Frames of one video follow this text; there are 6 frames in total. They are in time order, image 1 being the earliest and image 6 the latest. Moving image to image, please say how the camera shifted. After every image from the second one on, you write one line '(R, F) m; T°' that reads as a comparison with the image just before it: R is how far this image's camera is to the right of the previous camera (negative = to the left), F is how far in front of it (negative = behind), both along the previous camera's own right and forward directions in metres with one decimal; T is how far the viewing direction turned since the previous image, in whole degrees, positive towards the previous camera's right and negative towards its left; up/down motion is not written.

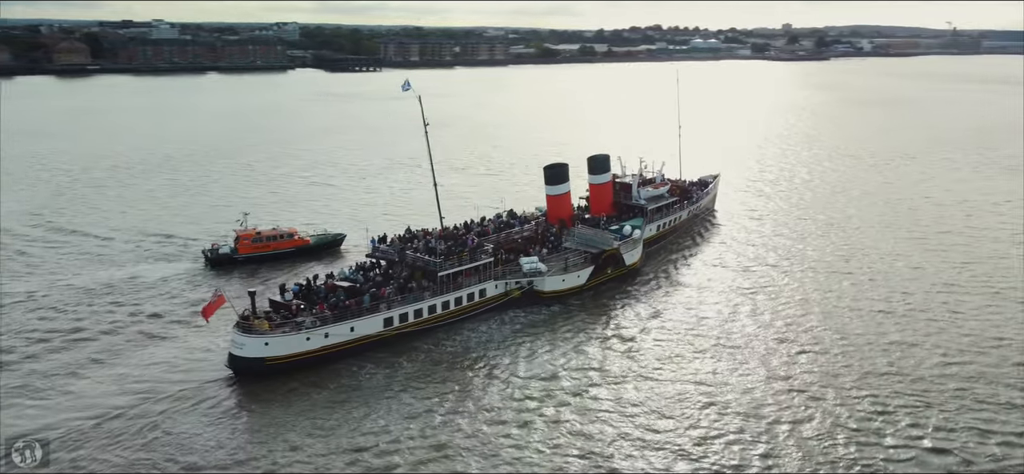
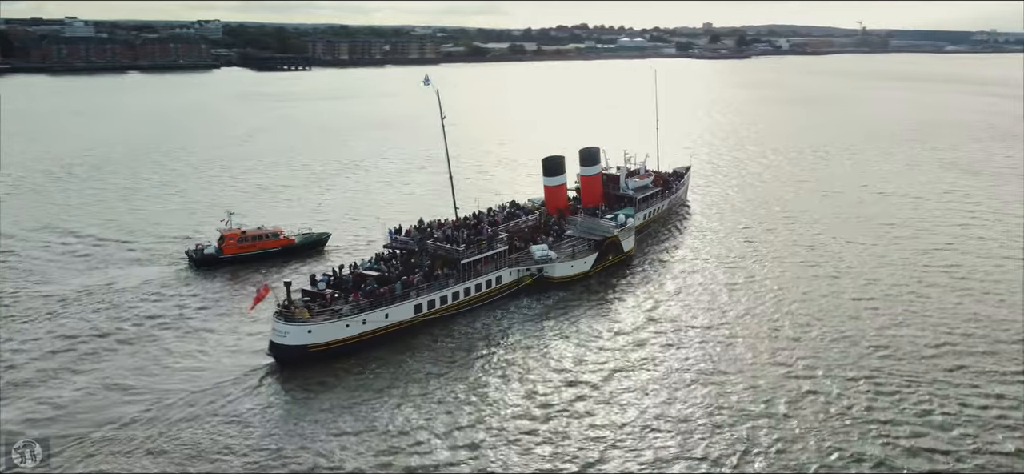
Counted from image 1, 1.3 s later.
(-3.3, -1.3) m; +5°
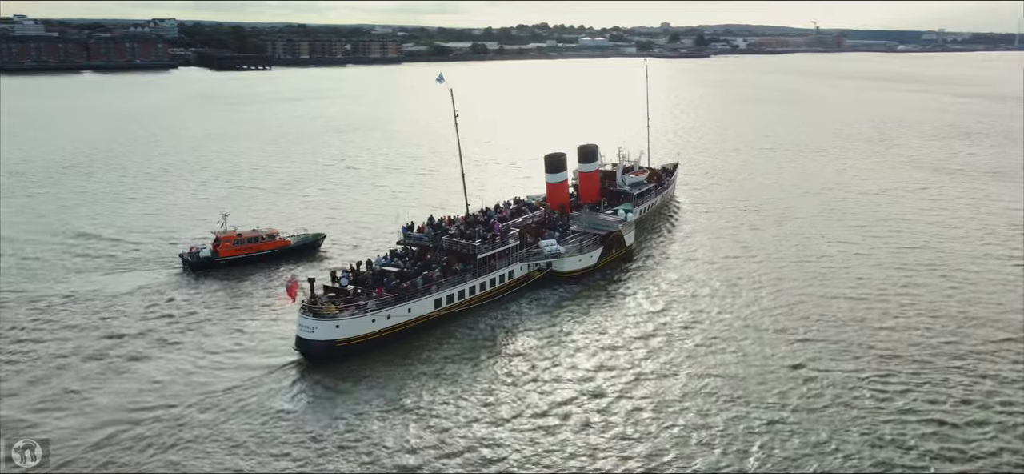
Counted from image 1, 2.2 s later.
(-2.0, -0.7) m; +3°
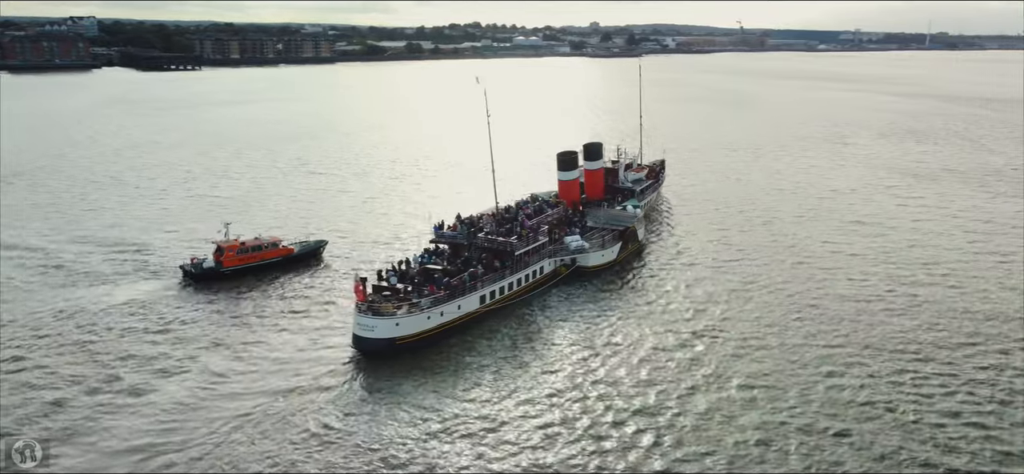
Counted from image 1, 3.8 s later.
(-4.0, -0.8) m; +5°
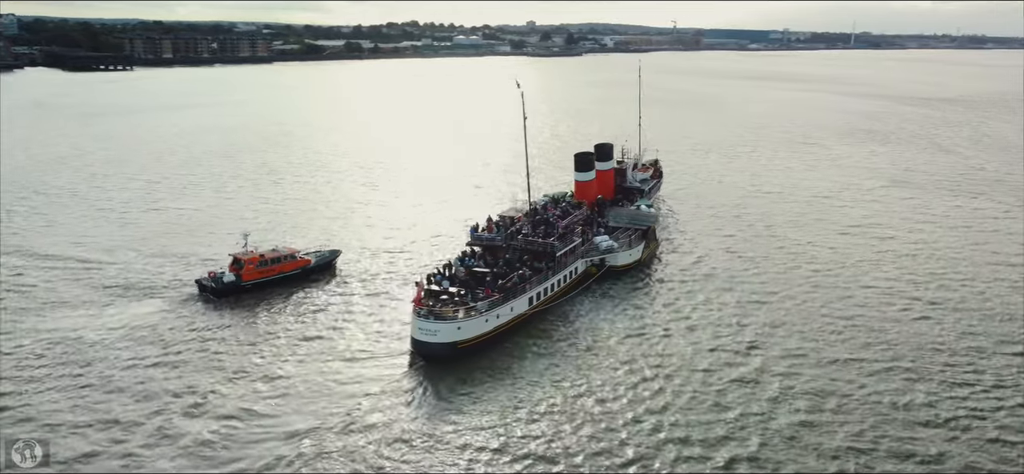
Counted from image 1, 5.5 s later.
(-4.0, -0.5) m; +4°
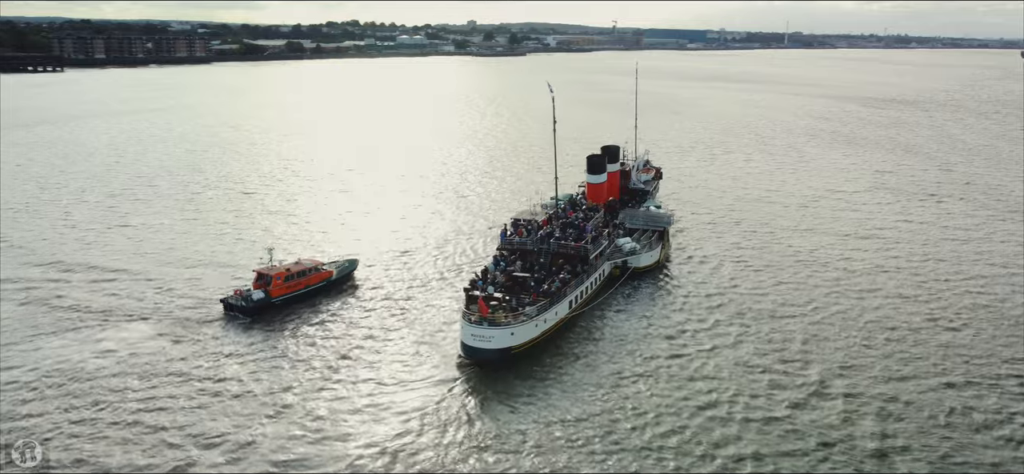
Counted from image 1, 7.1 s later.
(-3.7, -0.4) m; +4°
